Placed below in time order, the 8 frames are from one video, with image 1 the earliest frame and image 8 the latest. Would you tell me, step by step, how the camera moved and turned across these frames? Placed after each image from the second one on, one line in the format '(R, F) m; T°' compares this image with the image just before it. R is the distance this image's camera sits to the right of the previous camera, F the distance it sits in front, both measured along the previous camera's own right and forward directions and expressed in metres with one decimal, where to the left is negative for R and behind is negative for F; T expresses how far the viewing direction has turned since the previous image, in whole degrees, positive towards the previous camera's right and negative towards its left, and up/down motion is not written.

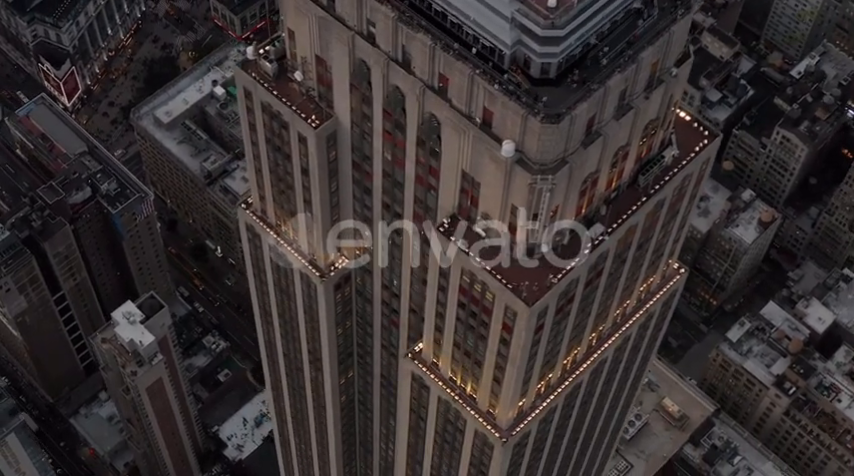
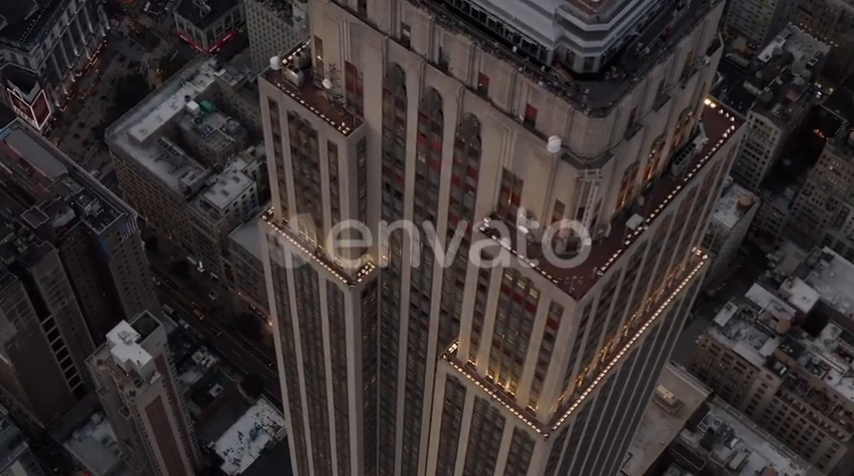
(-6.6, 0.0) m; +2°
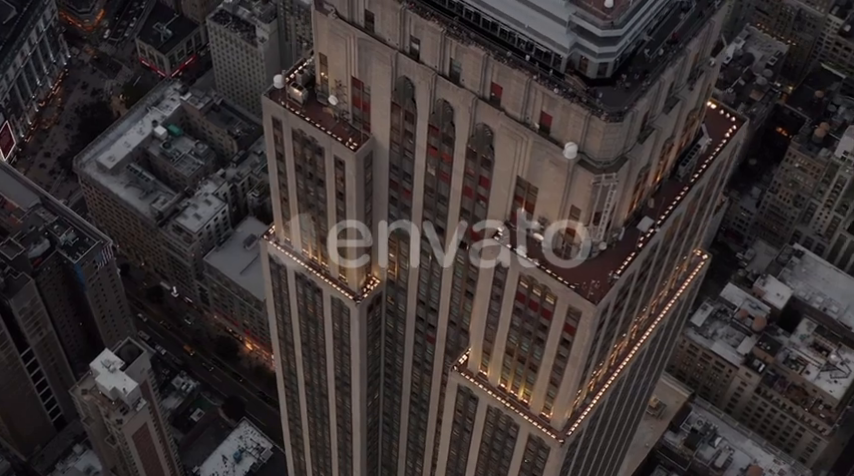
(-4.6, -0.3) m; +2°
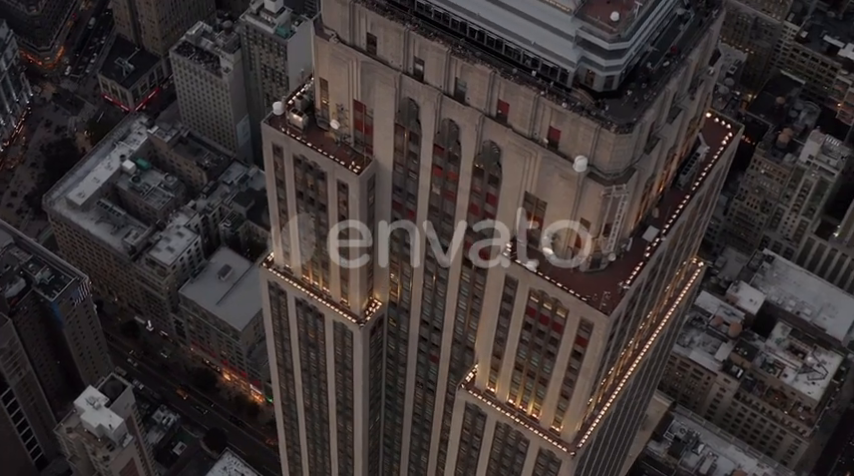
(-4.1, -0.4) m; +2°
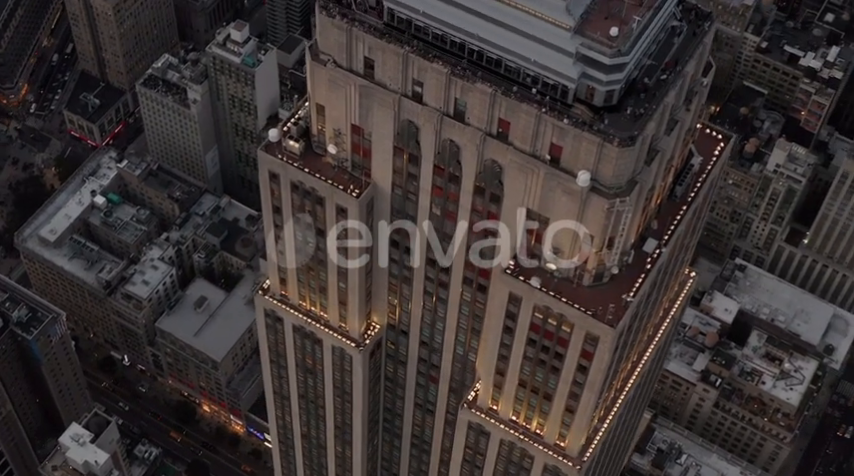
(-3.3, -0.4) m; +2°
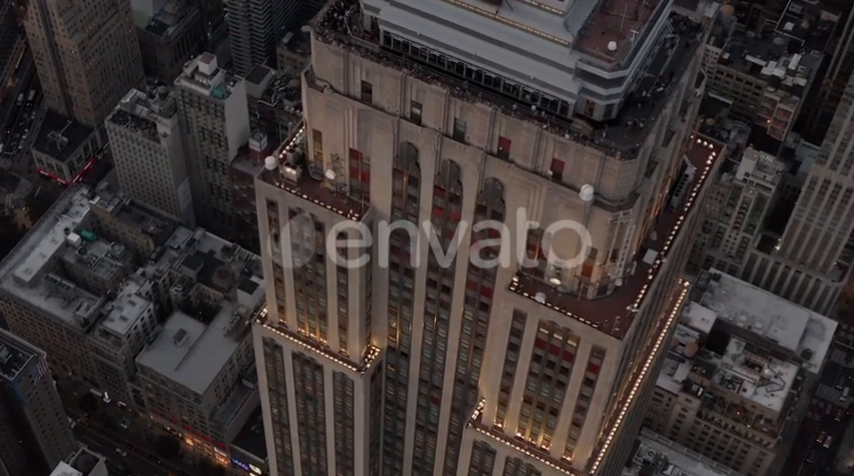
(-3.1, -0.4) m; +2°
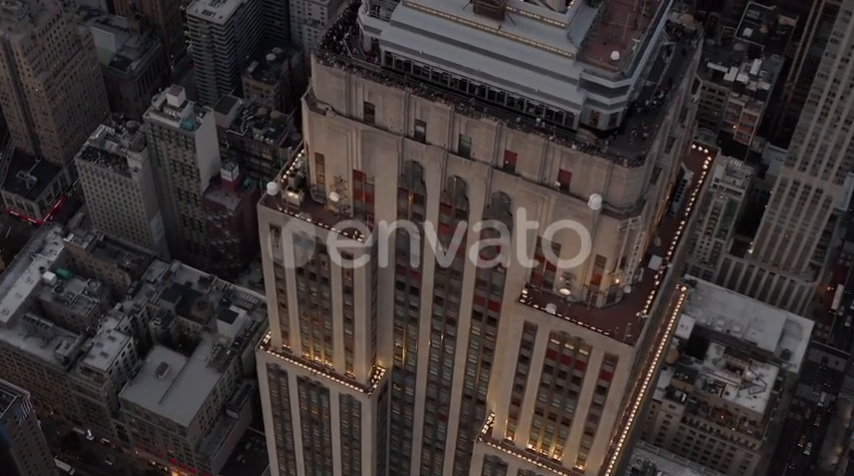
(-3.7, -0.5) m; +2°
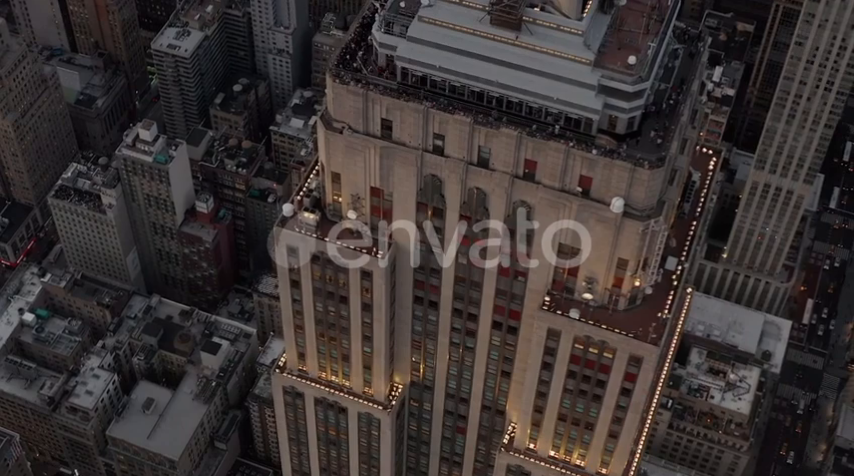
(-5.1, -1.0) m; +2°
